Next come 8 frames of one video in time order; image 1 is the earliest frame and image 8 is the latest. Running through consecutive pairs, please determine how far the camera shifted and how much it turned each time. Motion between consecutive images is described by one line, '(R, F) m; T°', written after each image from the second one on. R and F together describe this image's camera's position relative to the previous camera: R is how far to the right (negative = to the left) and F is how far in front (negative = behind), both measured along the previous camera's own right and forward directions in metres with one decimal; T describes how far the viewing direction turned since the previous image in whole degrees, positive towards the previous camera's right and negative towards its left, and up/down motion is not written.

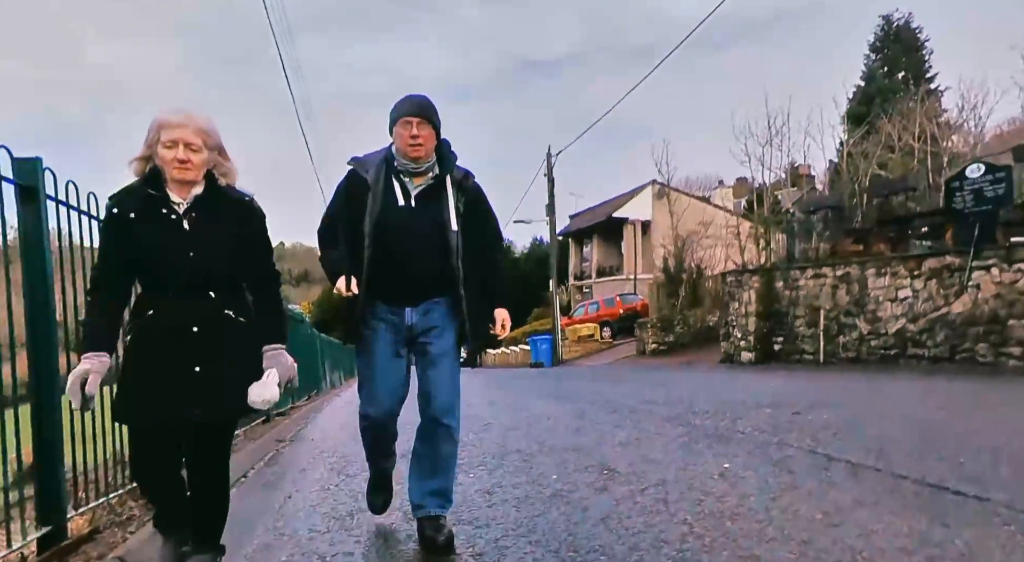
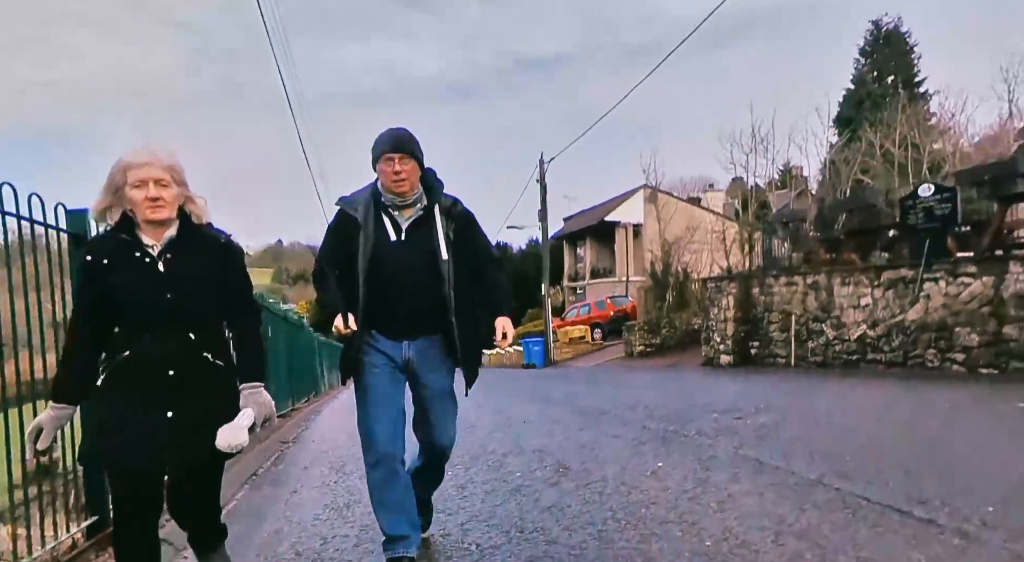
(+0.2, -0.7) m; 0°
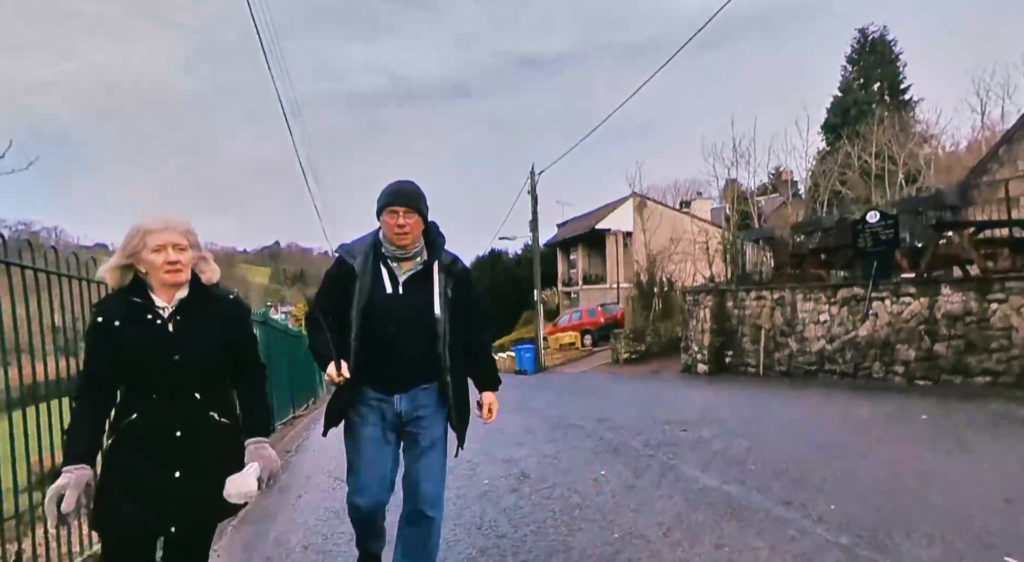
(+0.3, -0.9) m; 0°
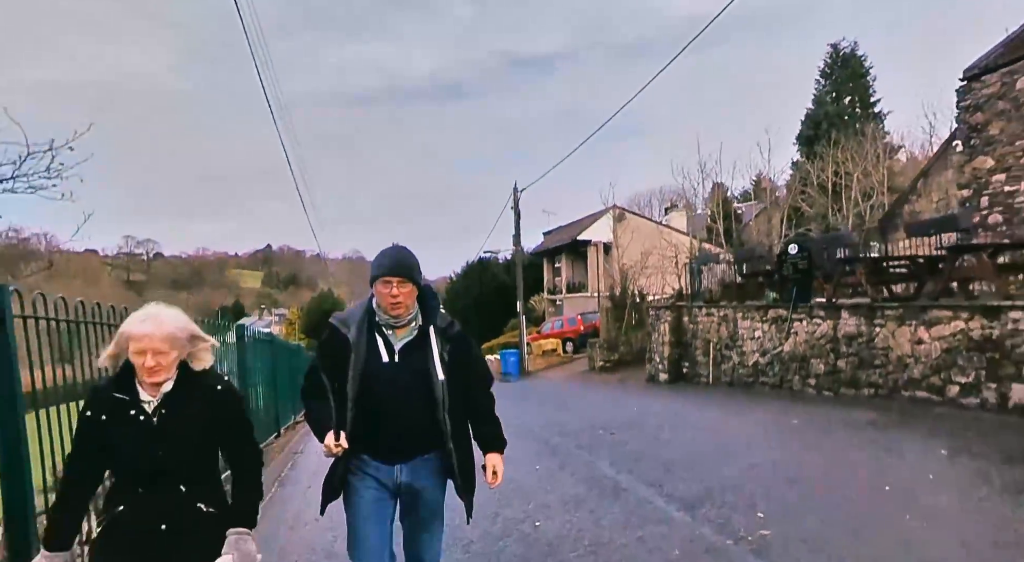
(+0.4, -1.8) m; +1°
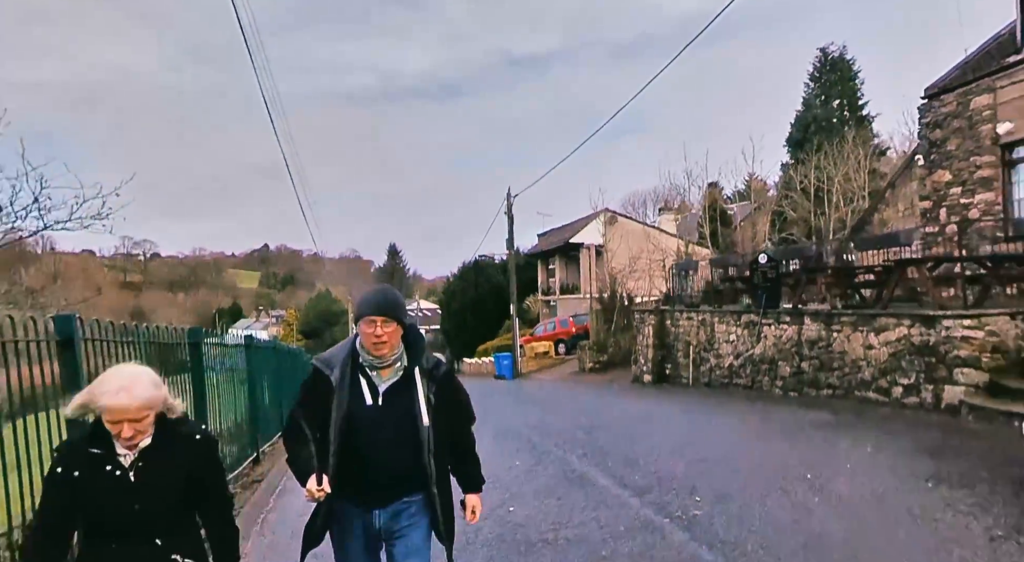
(+0.2, -0.9) m; 0°
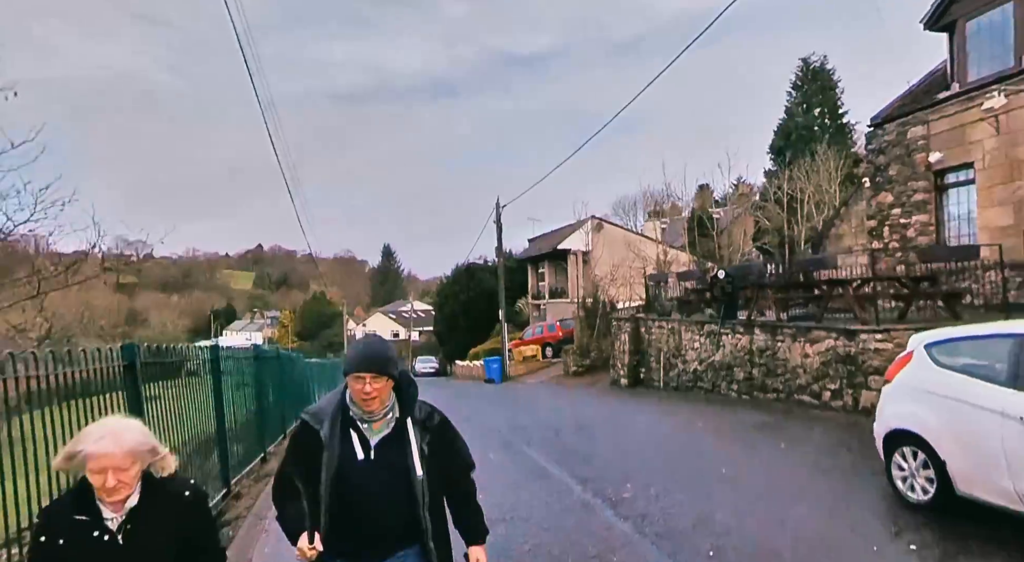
(+0.3, -1.4) m; 0°
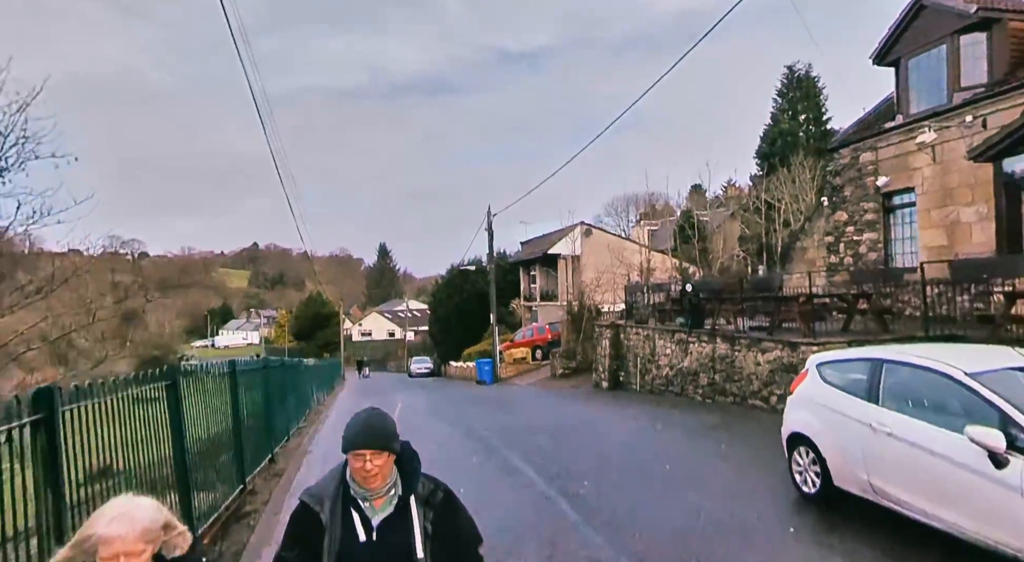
(+0.3, -1.4) m; 0°
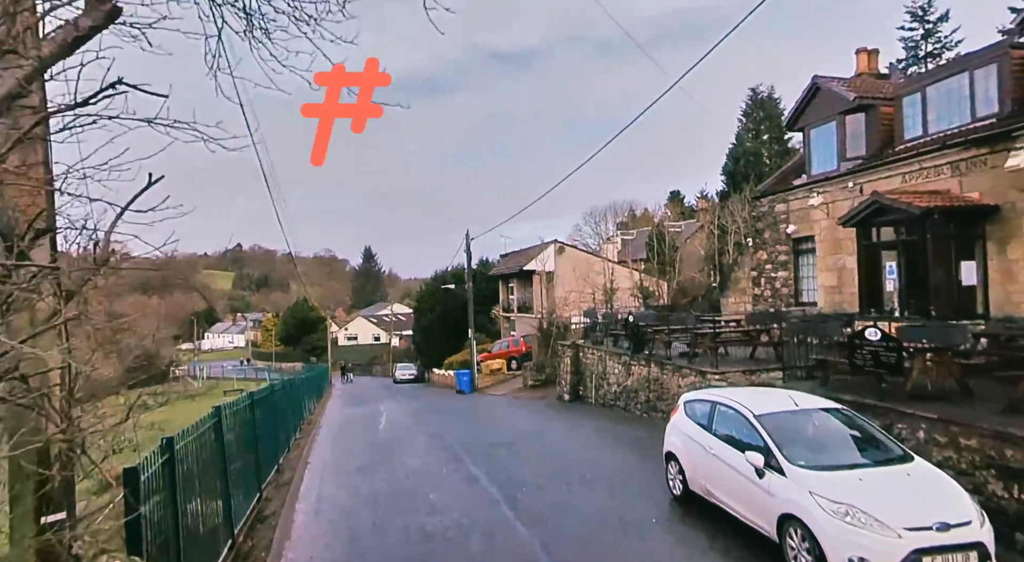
(+0.6, -2.8) m; +1°
